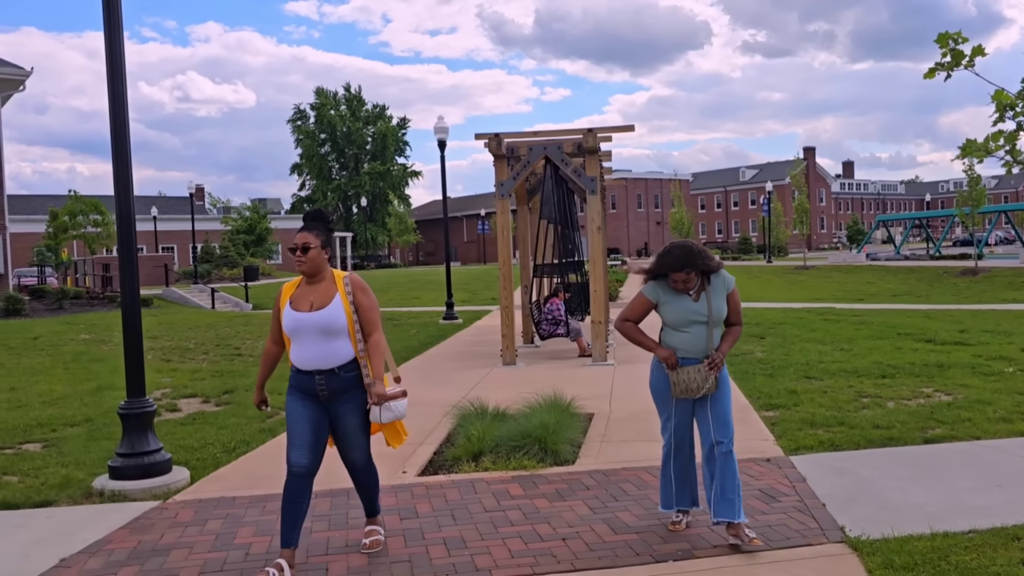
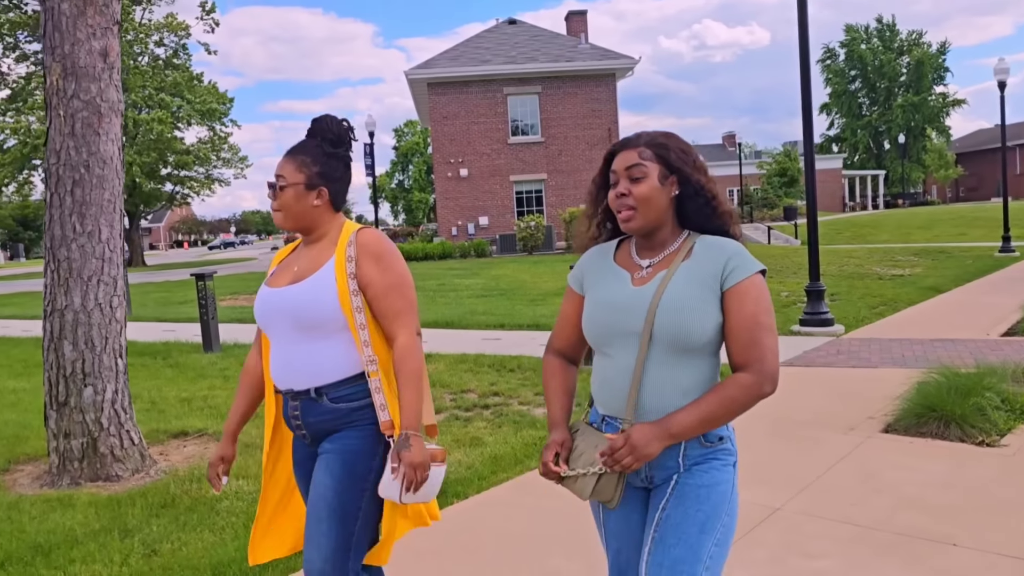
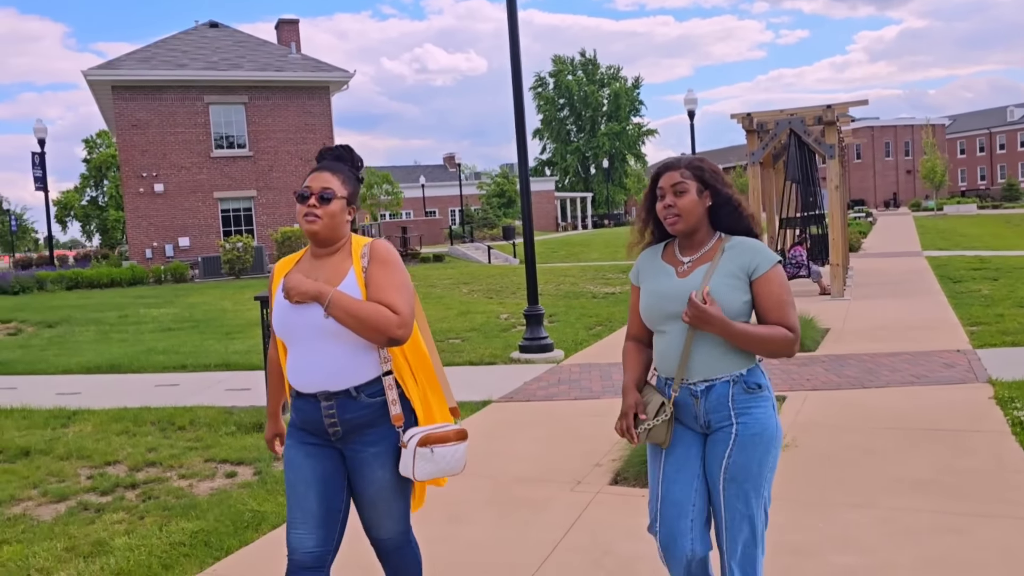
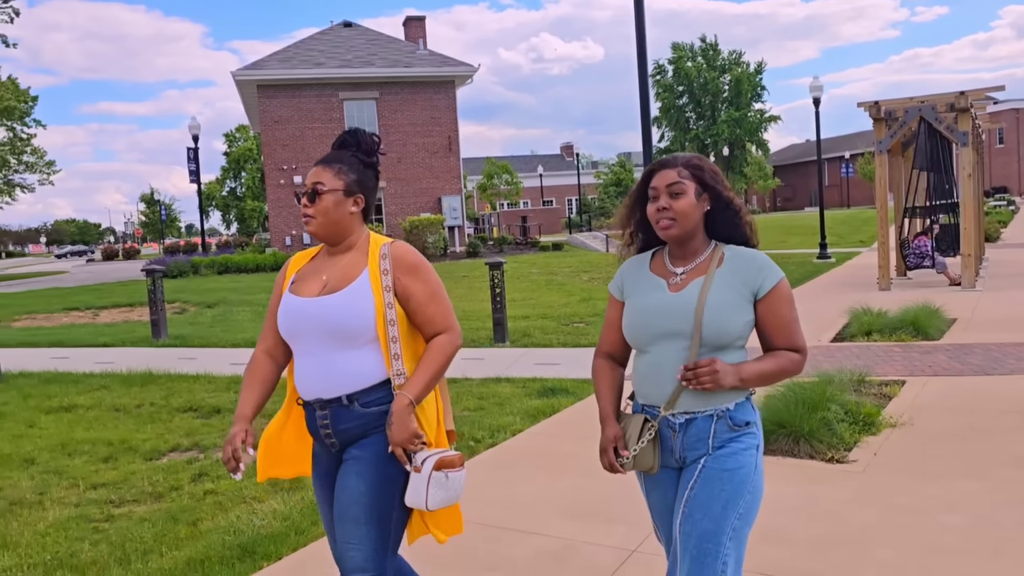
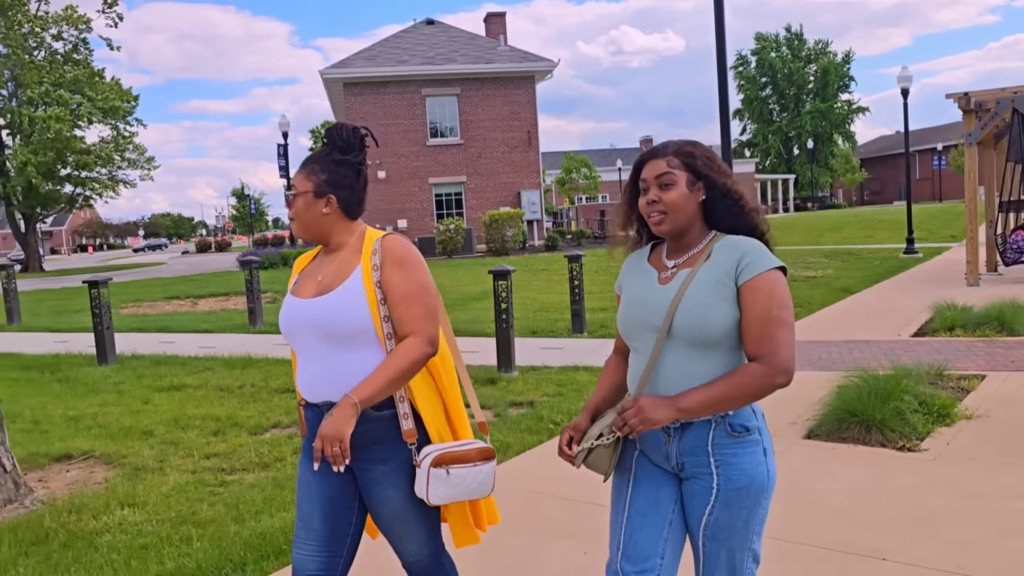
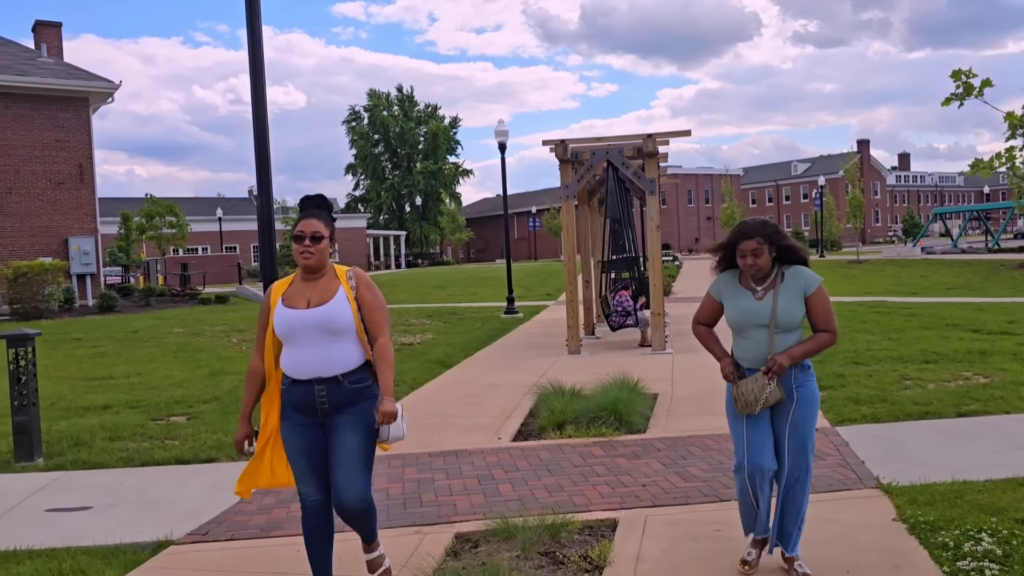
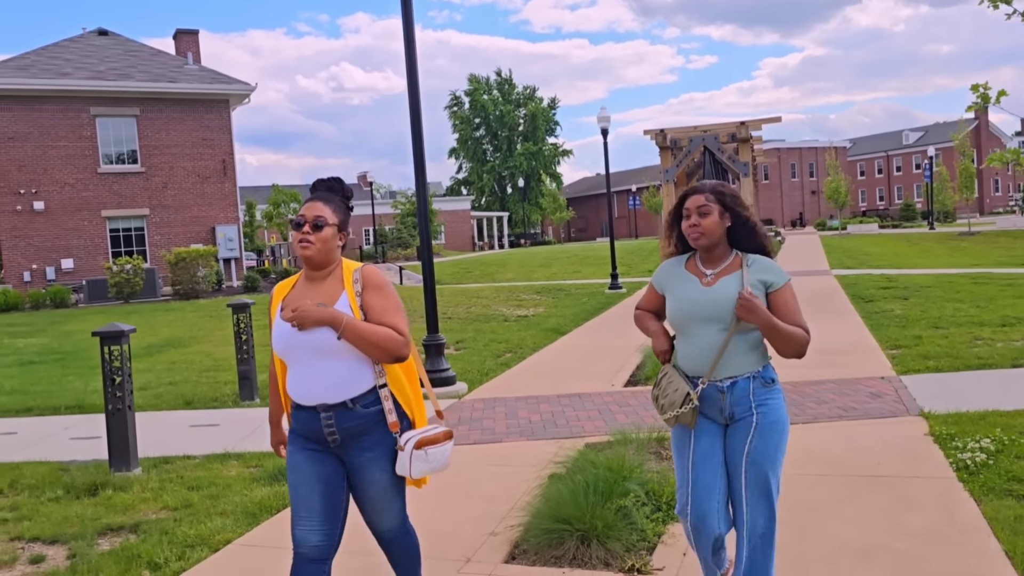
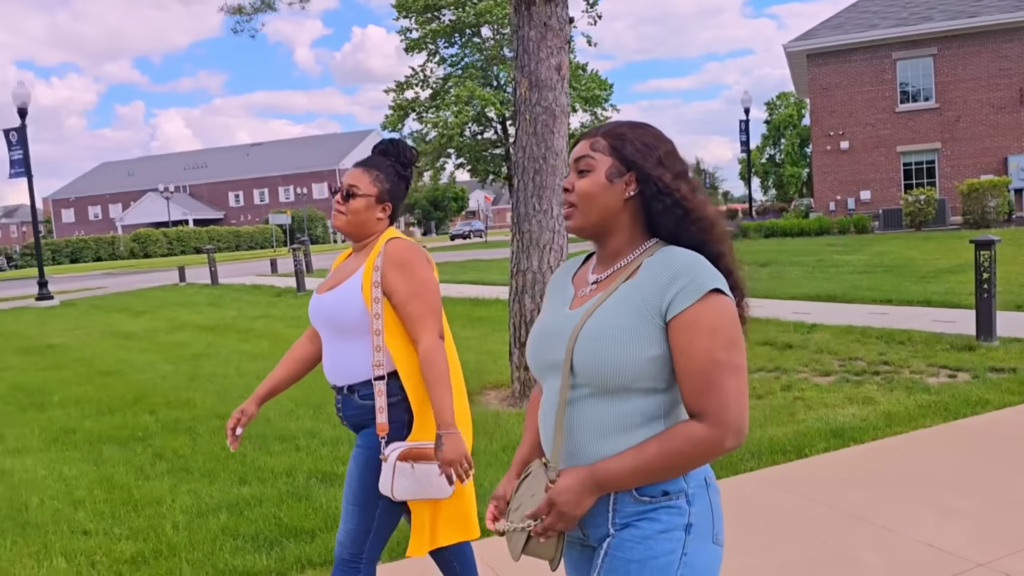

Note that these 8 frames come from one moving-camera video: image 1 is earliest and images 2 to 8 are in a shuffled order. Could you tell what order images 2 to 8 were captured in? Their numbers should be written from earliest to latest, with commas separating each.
6, 7, 3, 4, 5, 2, 8
